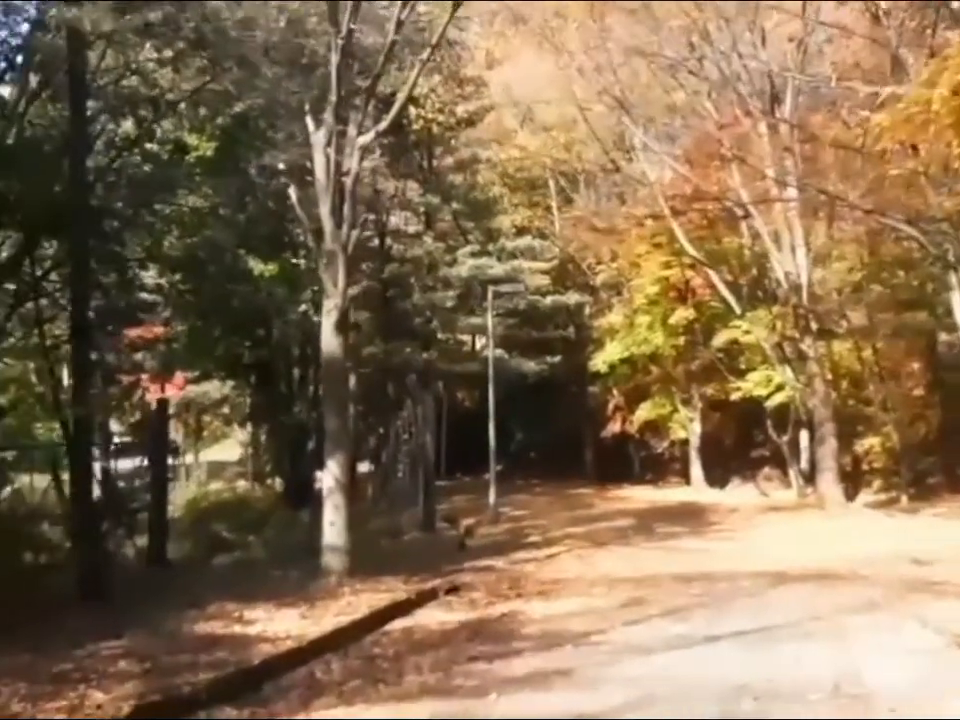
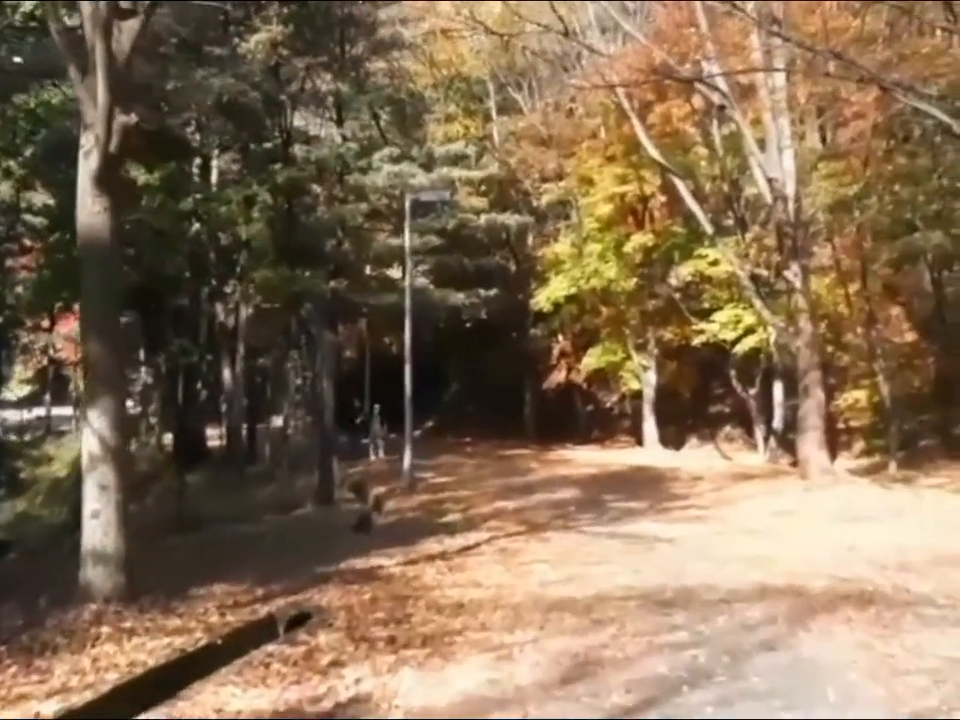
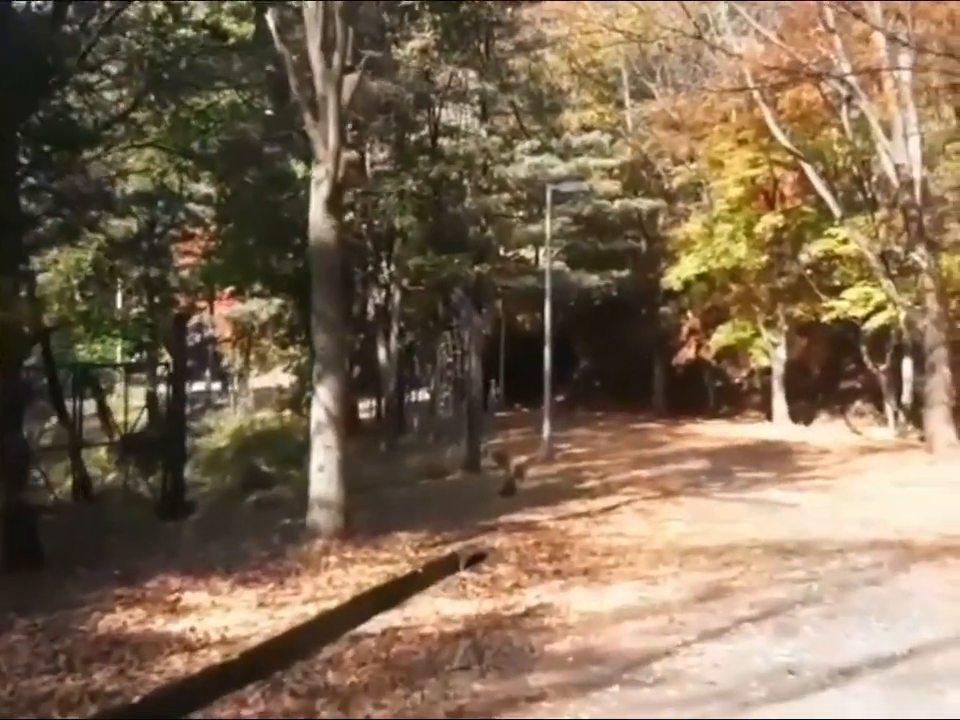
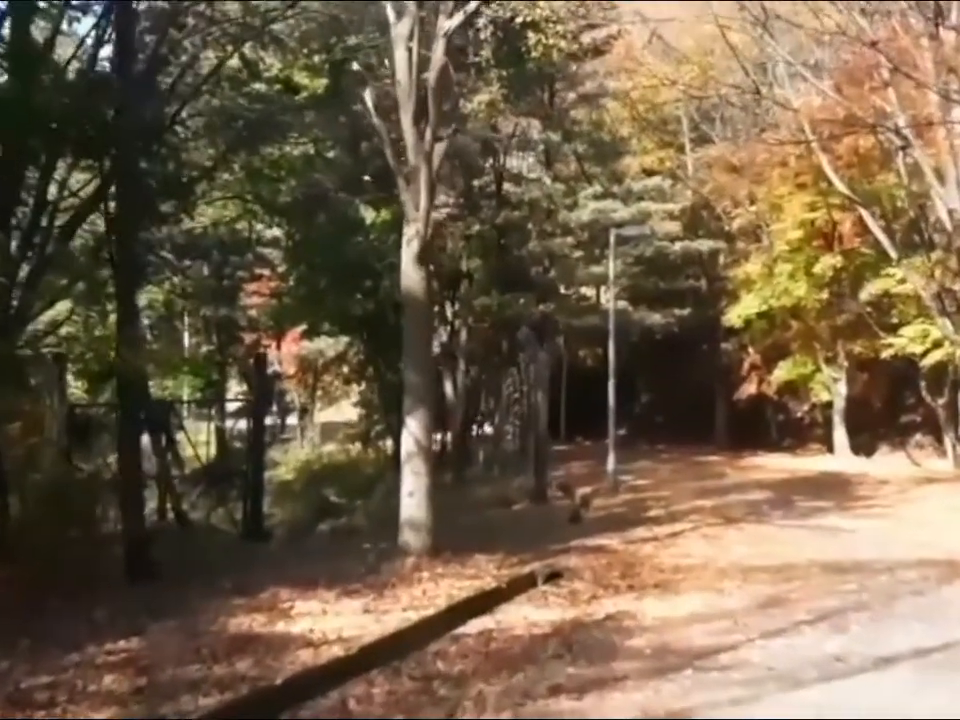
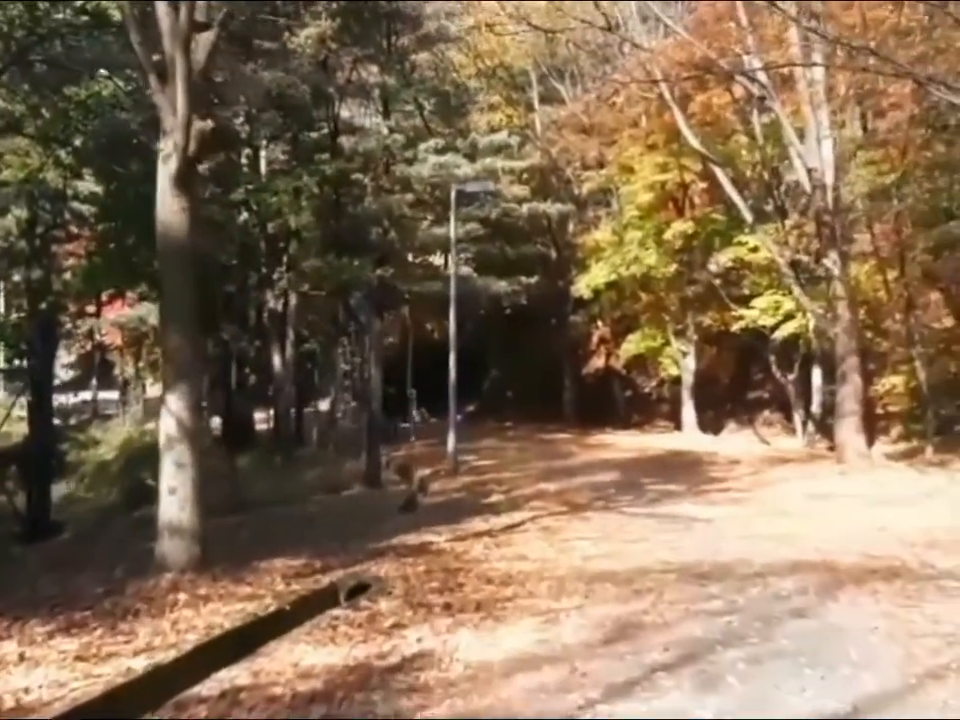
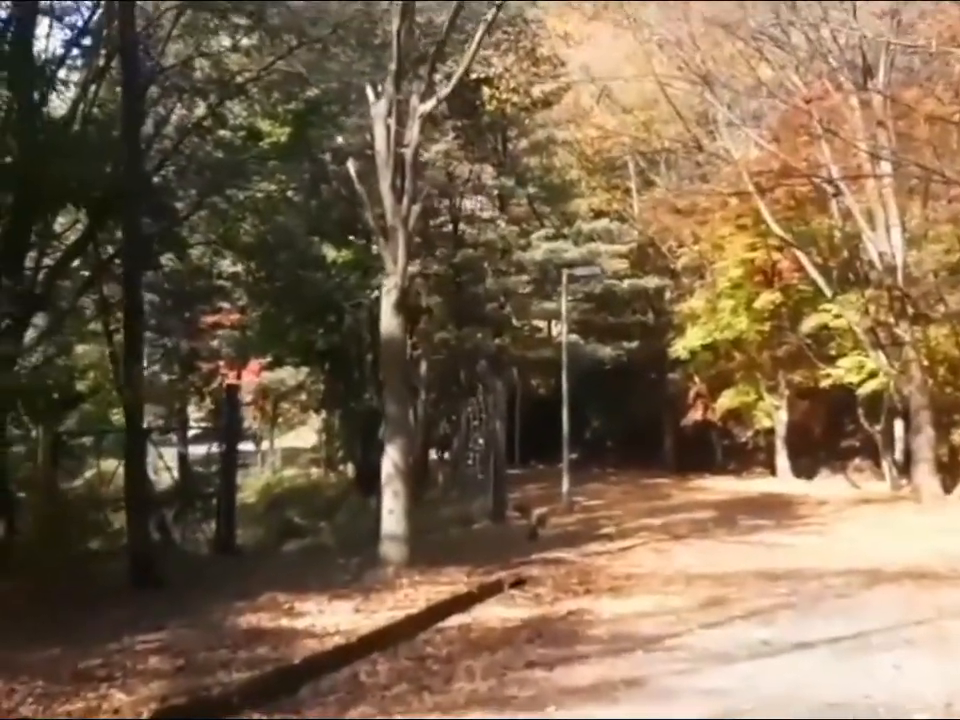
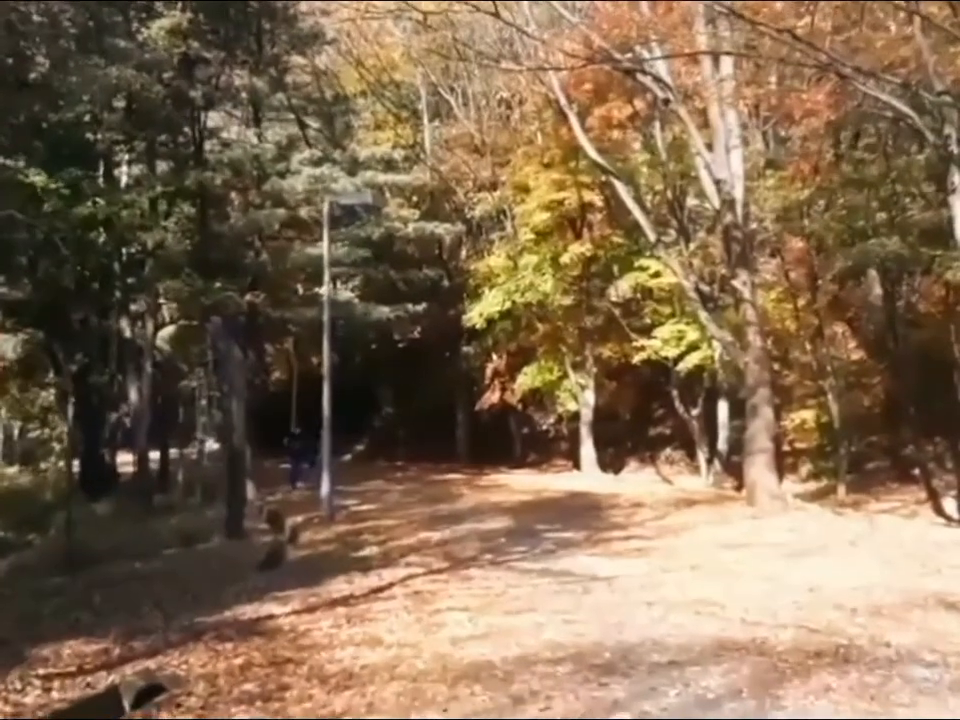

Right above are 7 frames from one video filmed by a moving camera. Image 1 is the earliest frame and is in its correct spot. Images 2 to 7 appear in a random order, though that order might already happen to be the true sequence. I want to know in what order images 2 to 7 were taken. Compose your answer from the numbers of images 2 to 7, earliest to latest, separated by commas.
6, 4, 3, 5, 2, 7
